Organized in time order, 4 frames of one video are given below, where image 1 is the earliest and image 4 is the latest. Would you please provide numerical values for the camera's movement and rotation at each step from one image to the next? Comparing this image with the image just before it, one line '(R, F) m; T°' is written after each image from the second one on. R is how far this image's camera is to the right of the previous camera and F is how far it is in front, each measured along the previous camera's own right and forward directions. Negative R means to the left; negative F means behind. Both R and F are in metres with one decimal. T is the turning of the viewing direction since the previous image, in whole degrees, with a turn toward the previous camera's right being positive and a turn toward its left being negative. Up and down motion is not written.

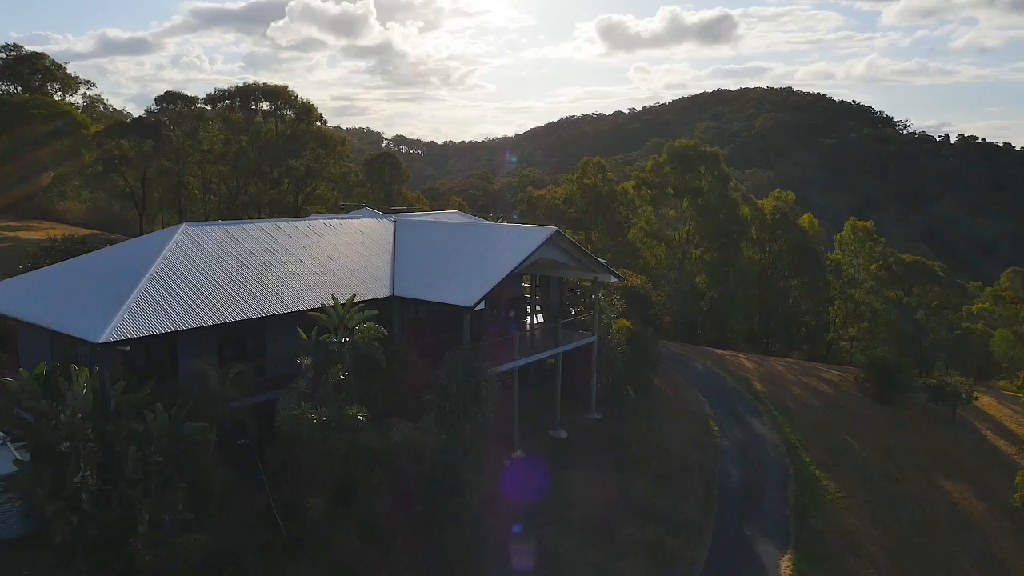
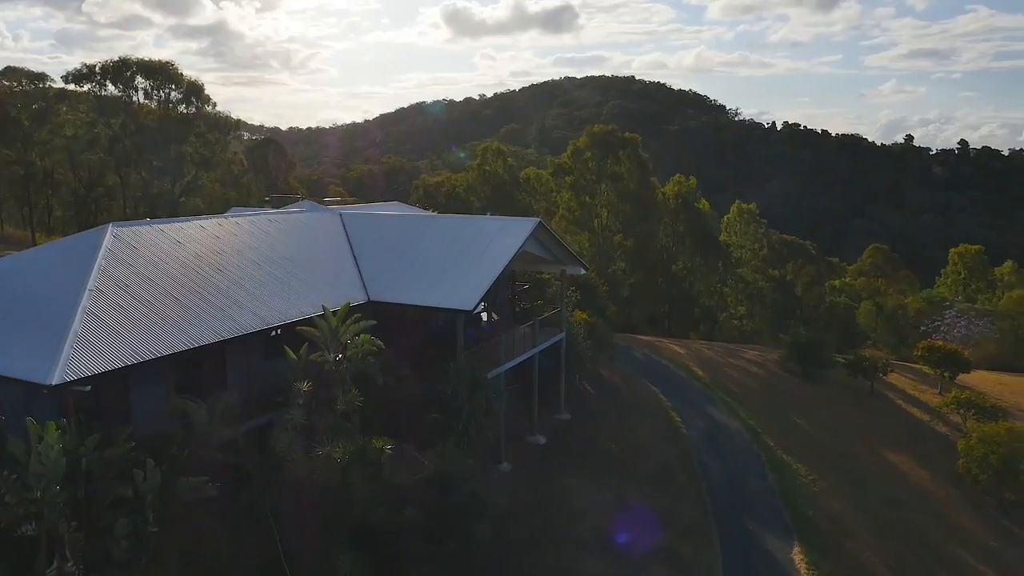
(-3.3, +2.2) m; +11°
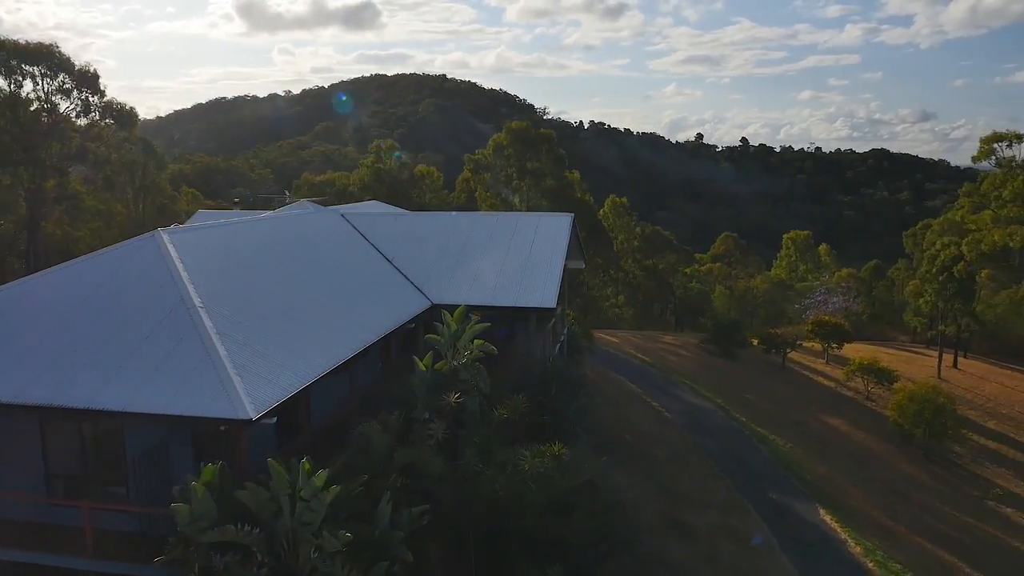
(-5.7, +1.1) m; +14°
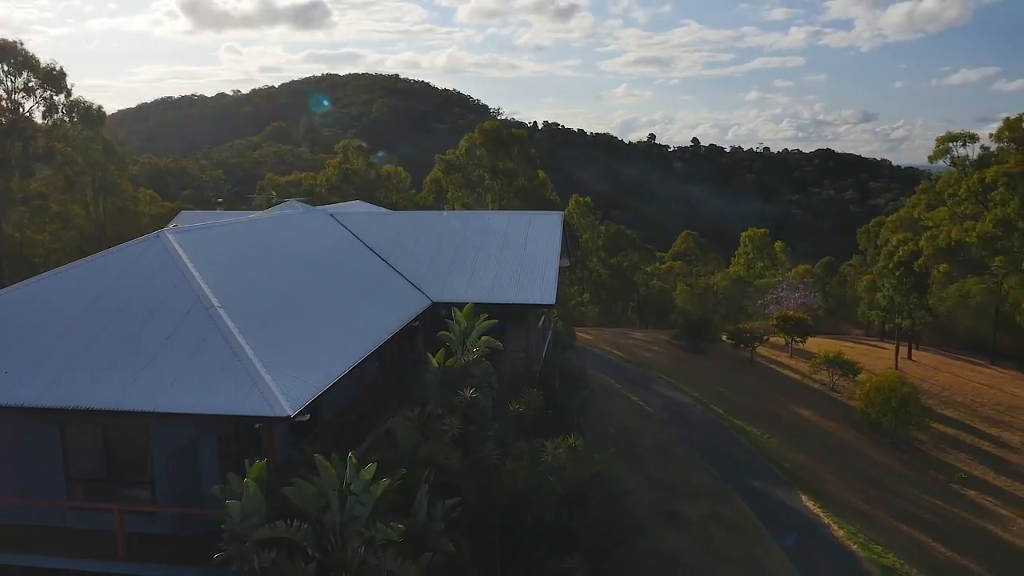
(-1.0, -0.2) m; +3°
